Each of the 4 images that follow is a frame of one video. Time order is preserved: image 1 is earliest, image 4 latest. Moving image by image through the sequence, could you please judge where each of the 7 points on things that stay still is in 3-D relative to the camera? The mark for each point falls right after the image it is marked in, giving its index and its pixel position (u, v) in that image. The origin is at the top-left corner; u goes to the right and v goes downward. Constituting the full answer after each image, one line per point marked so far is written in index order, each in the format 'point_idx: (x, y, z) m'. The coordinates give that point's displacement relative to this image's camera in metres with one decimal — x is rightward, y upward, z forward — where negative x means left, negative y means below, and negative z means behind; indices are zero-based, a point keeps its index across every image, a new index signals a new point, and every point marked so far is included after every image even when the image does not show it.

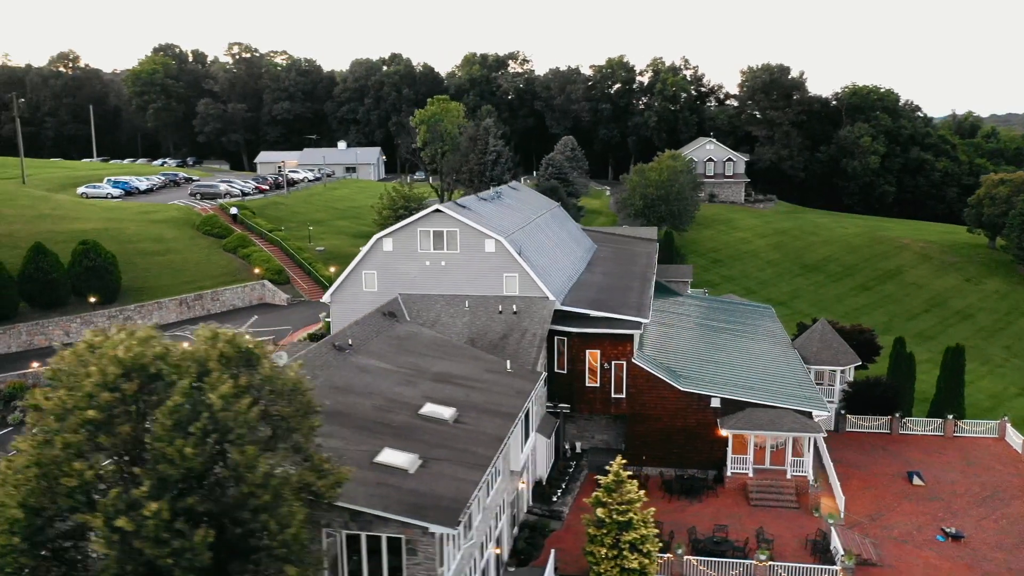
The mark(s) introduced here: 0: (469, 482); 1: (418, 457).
0: (-0.9, -4.0, +17.0) m
1: (-2.1, -3.6, +17.7) m
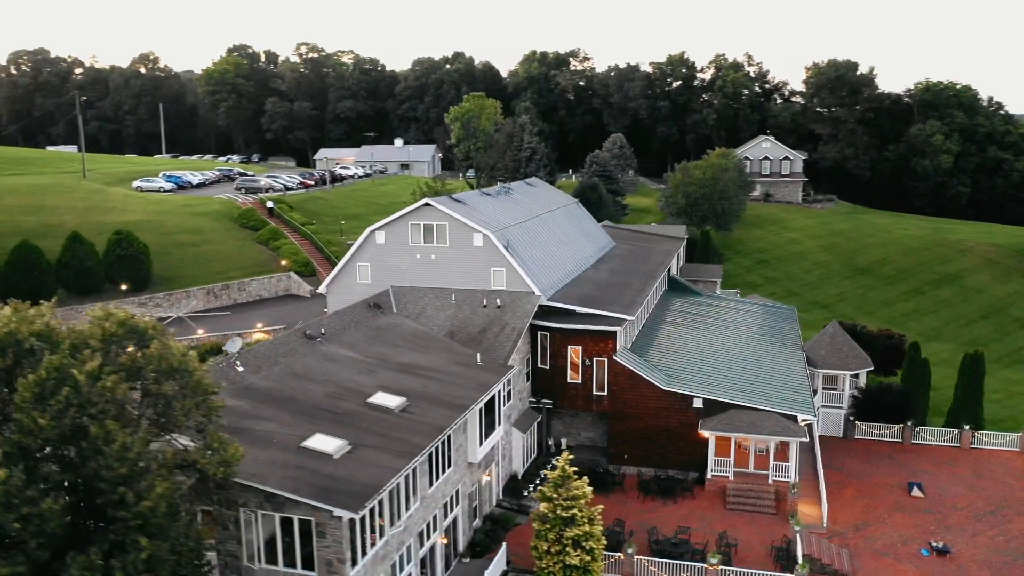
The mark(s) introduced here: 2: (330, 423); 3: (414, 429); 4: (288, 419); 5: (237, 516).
0: (-2.6, -3.8, +17.3) m
1: (-3.7, -3.4, +18.1) m
2: (-4.3, -3.2, +19.1) m
3: (-2.3, -3.4, +19.4) m
4: (-5.2, -3.0, +18.9) m
5: (-5.6, -4.6, +16.5) m
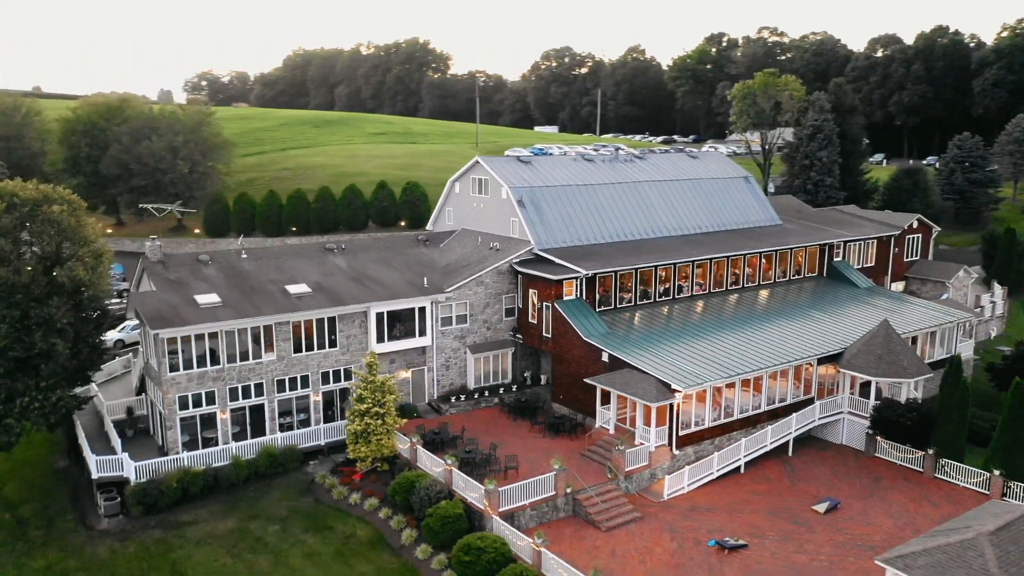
0: (-9.4, -1.0, +25.9) m
1: (-9.7, -0.5, +27.2) m
2: (-9.5, -0.2, +28.4) m
3: (-7.8, -0.6, +27.4) m
4: (-10.3, +0.1, +28.8) m
5: (-12.3, -1.3, +27.3) m
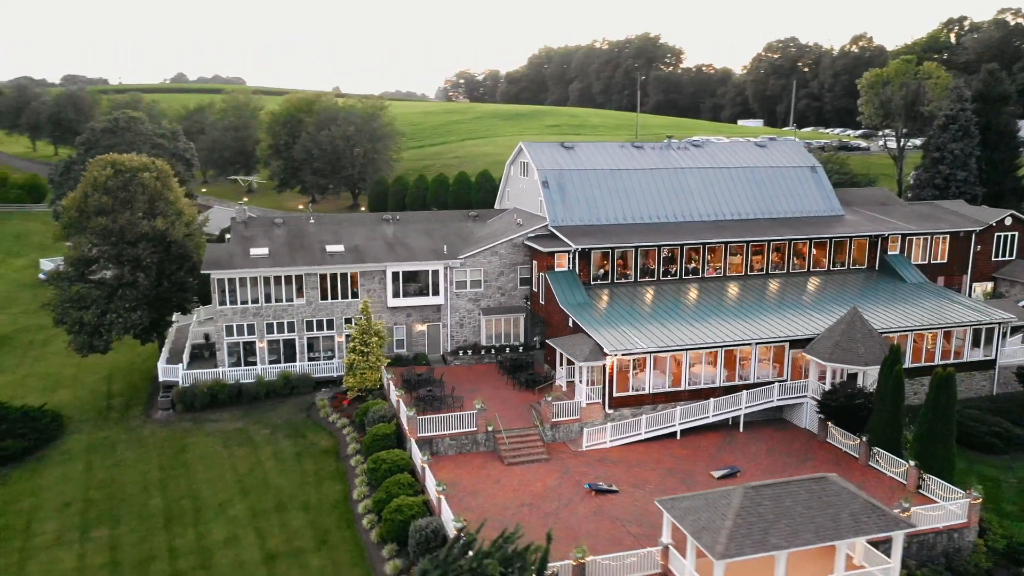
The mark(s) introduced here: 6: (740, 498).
0: (-10.3, +0.9, +32.6) m
1: (-10.1, +1.4, +33.9) m
2: (-9.6, +1.7, +35.0) m
3: (-8.3, +1.1, +33.5) m
4: (-10.2, +2.0, +35.6) m
5: (-12.6, +0.7, +34.8) m
6: (+5.1, -4.7, +18.3) m
